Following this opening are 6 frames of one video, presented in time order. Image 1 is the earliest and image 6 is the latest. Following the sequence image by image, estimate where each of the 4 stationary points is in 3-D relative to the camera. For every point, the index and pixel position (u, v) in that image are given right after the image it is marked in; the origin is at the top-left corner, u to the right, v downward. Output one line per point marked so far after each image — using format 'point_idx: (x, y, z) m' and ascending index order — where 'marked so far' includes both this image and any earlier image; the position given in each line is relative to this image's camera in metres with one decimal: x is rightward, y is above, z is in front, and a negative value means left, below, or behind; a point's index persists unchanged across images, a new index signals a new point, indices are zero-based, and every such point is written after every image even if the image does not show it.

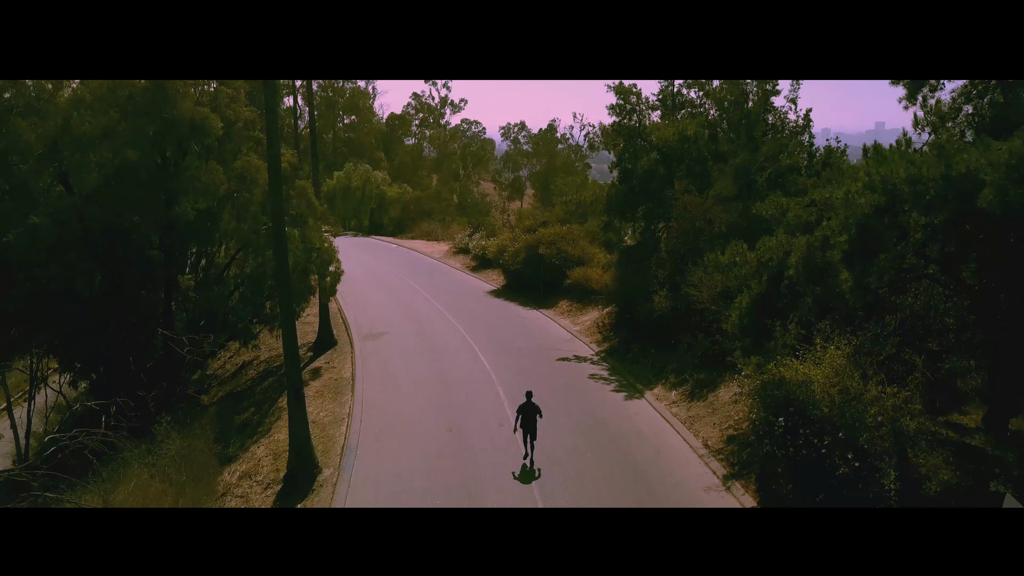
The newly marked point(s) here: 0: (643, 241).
0: (+2.8, +1.0, +16.5) m
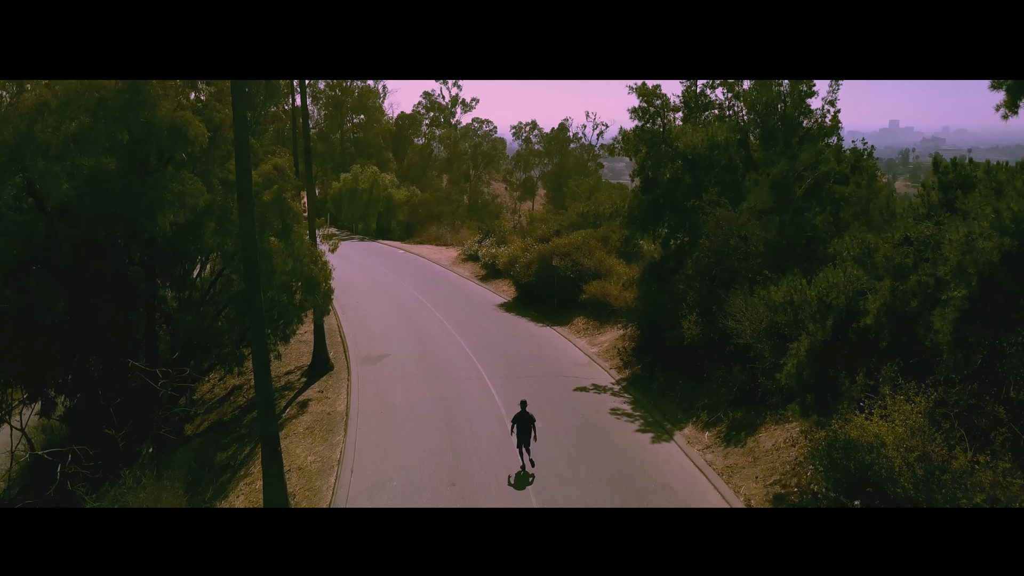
0: (+3.1, +0.6, +15.1) m
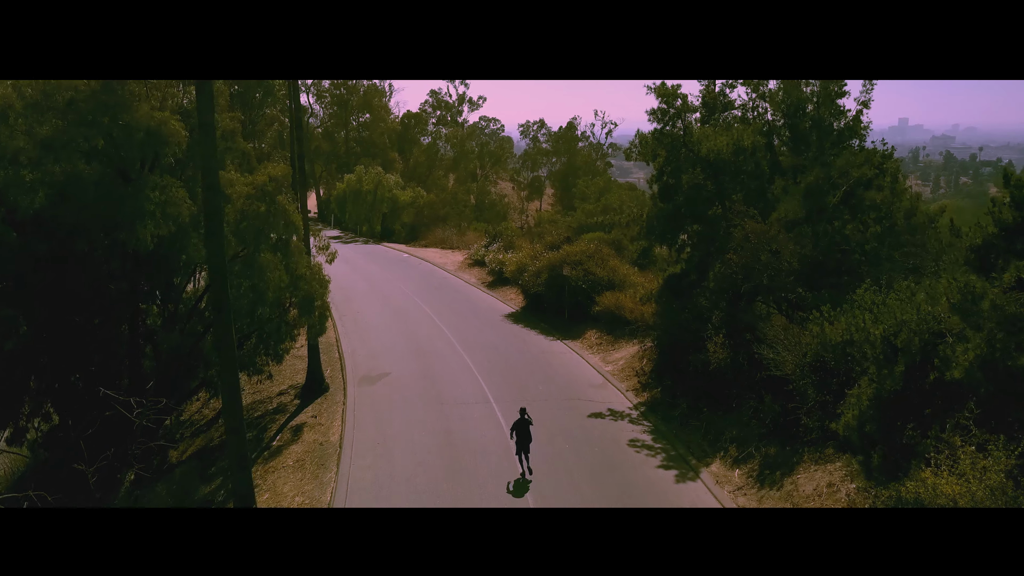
0: (+3.2, +0.3, +14.0) m
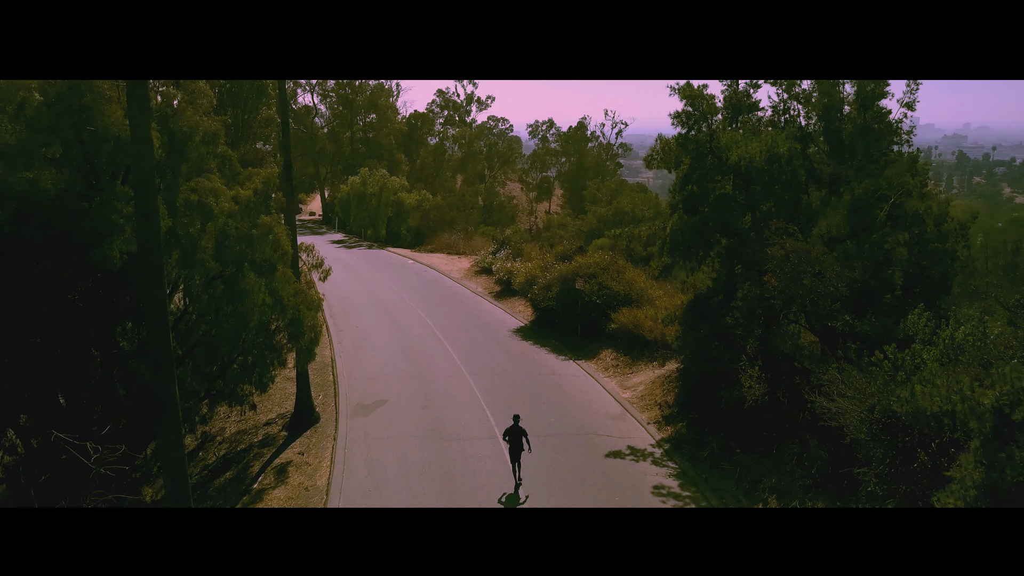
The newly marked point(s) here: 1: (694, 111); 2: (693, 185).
0: (+3.4, 0.0, +12.7) m
1: (+3.2, +3.1, +13.5) m
2: (+3.1, +1.8, +13.2) m
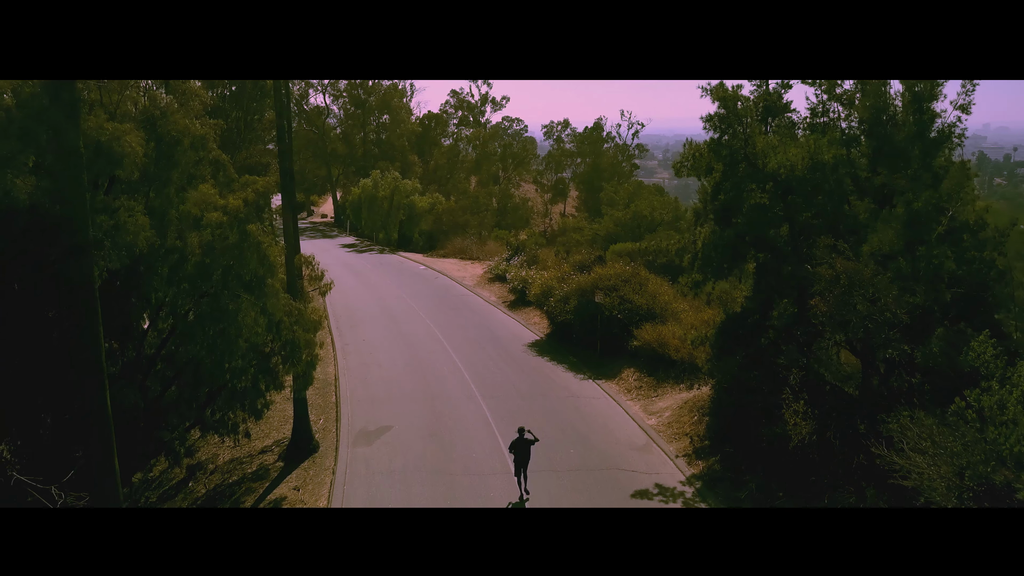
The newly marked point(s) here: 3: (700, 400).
0: (+3.6, -0.3, +11.6) m
1: (+3.5, +2.8, +12.4) m
2: (+3.4, +1.5, +12.1) m
3: (+3.1, -1.9, +12.7) m
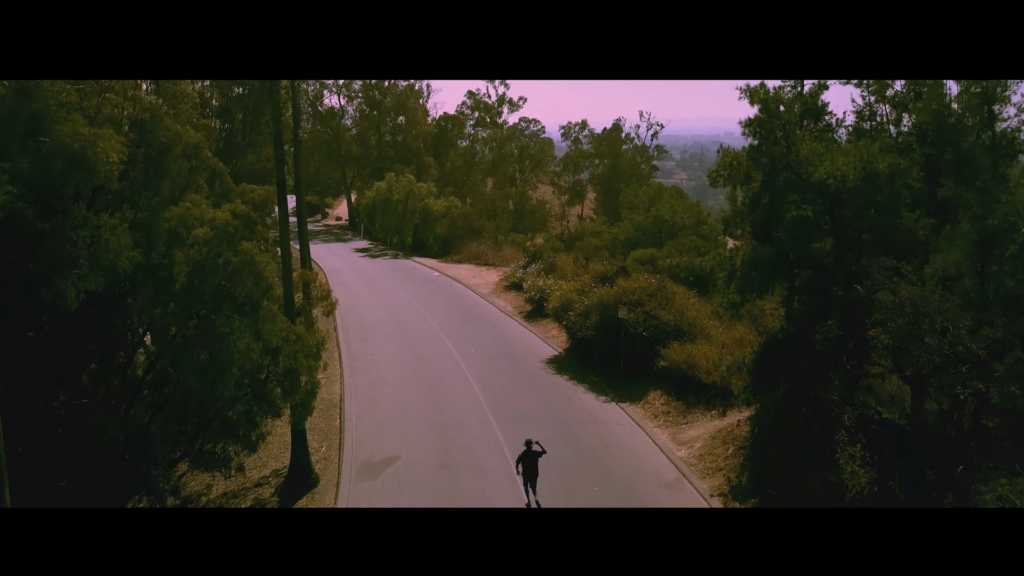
0: (+3.9, -0.6, +10.5) m
1: (+3.7, +2.5, +11.3) m
2: (+3.6, +1.2, +11.0) m
3: (+3.4, -2.2, +11.6) m
